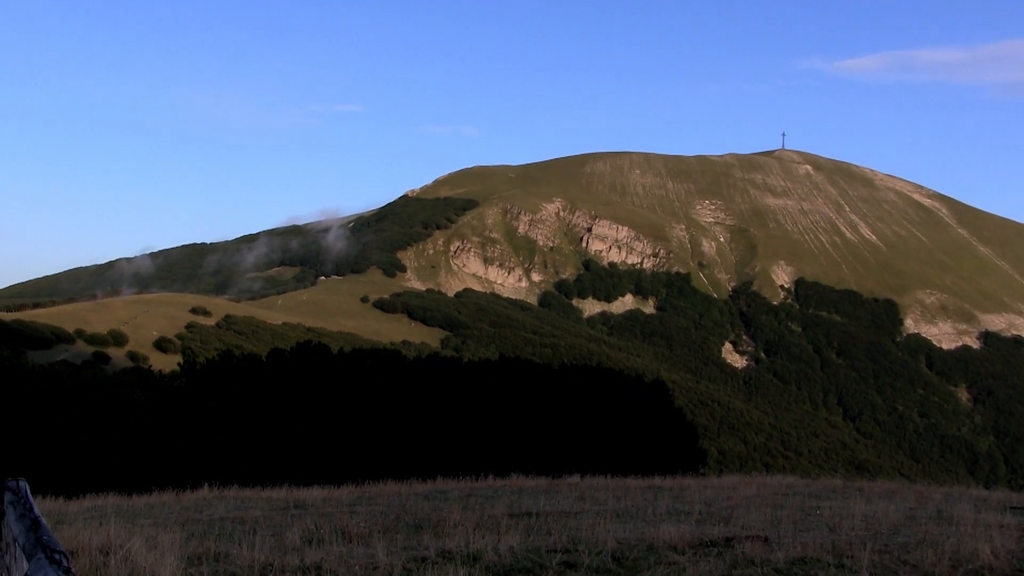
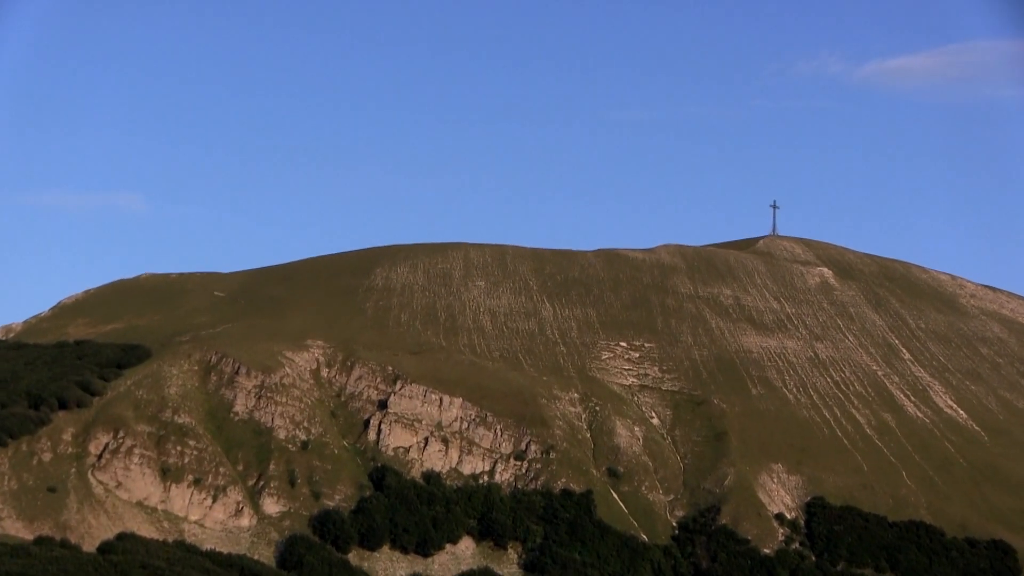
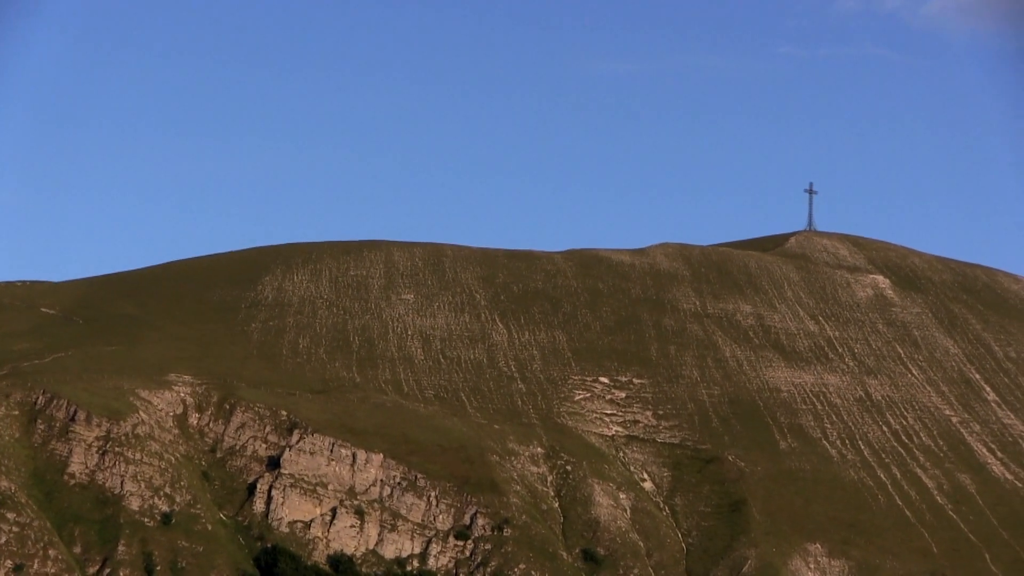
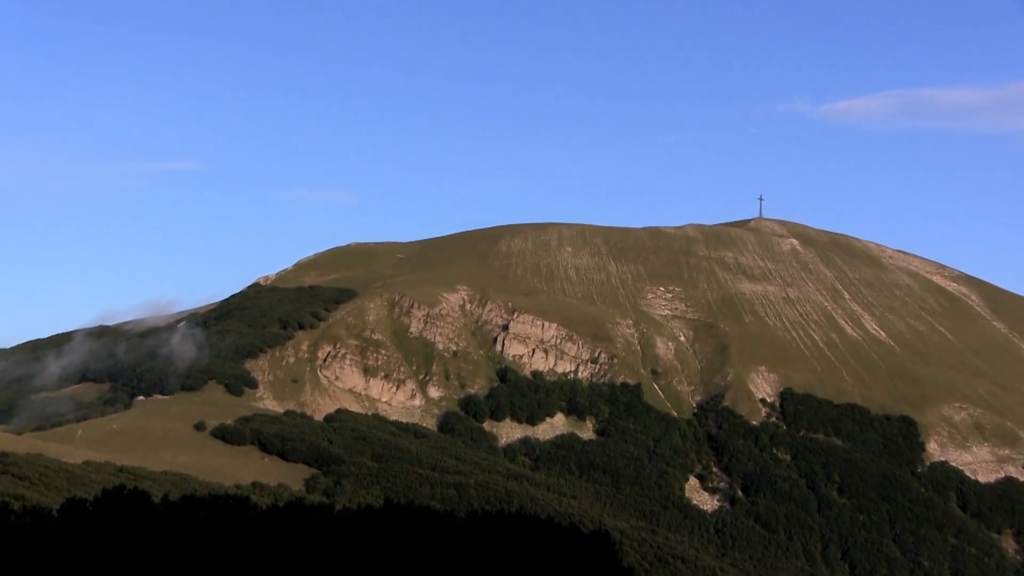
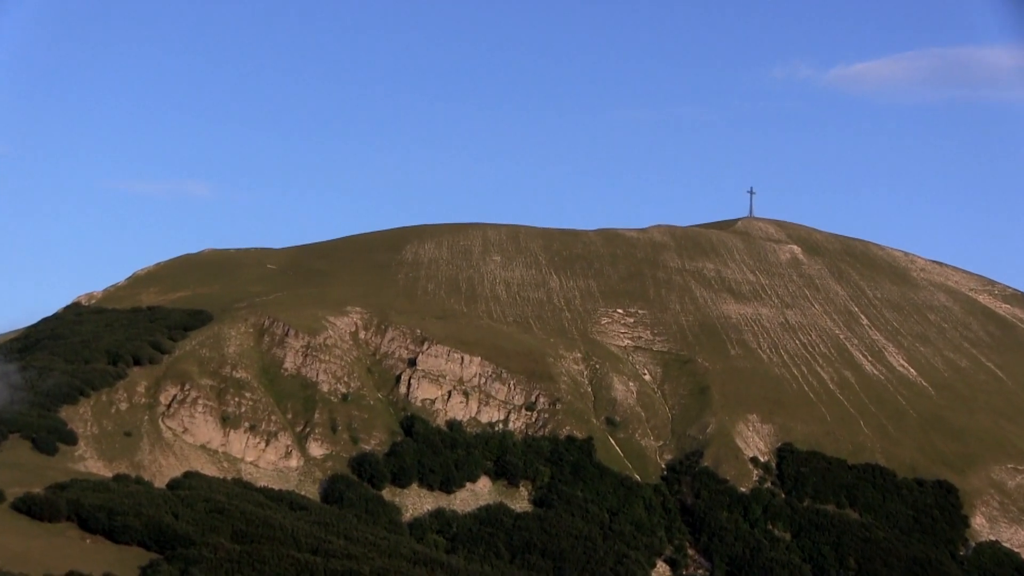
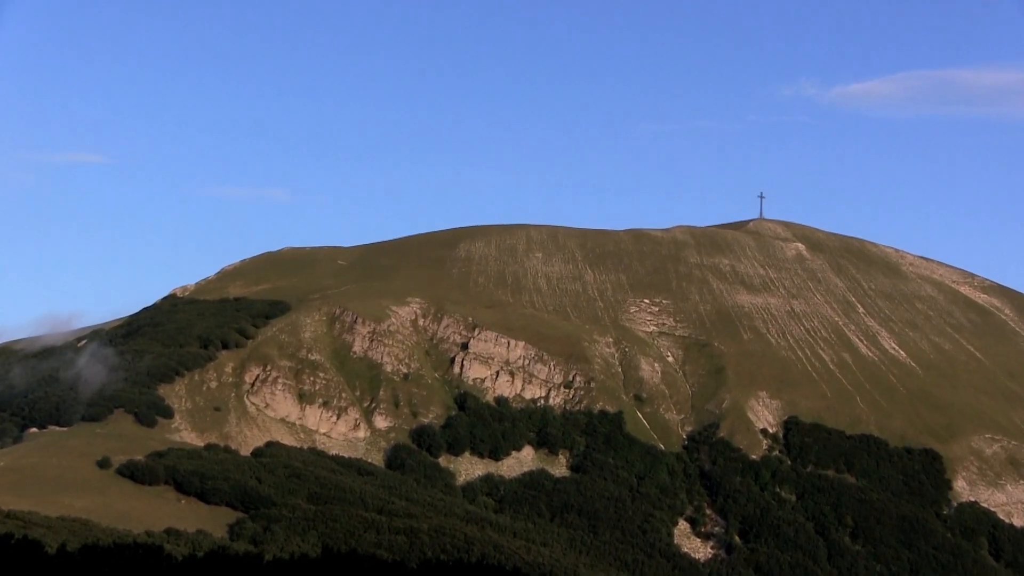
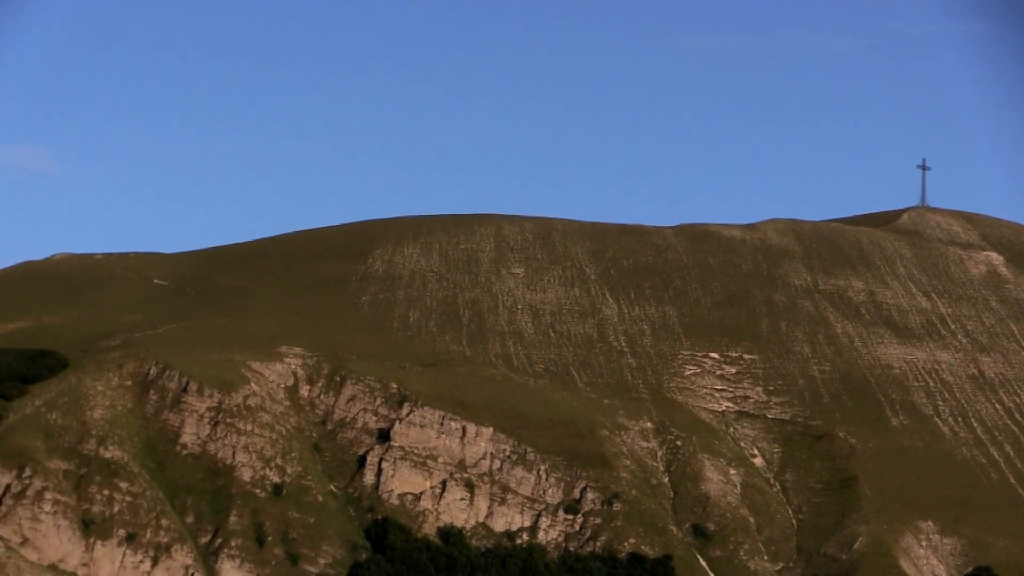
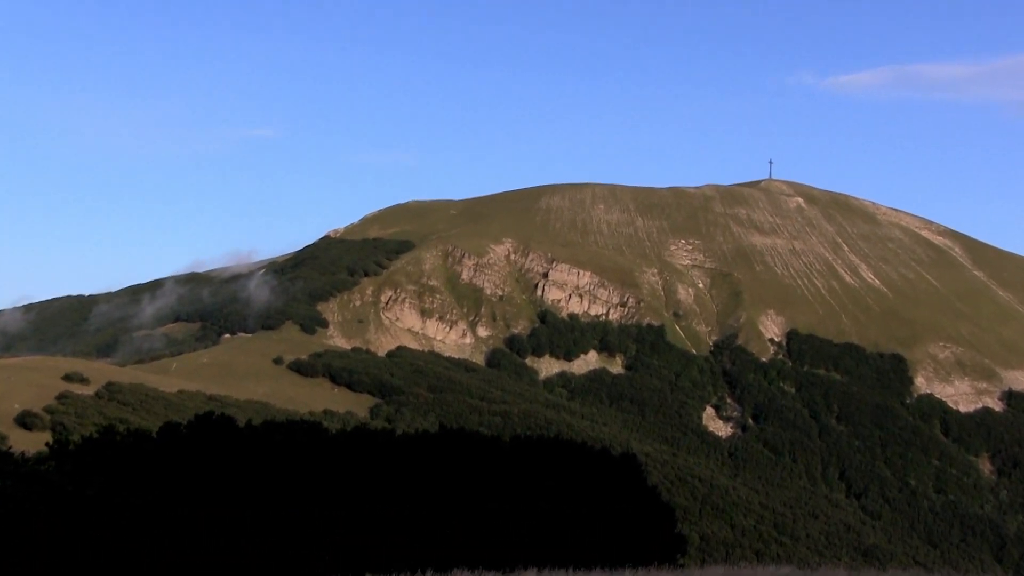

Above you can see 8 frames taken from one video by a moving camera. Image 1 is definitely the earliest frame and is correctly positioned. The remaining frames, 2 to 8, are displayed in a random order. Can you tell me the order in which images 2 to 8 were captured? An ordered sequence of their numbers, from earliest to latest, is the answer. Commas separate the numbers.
8, 4, 6, 5, 2, 3, 7
